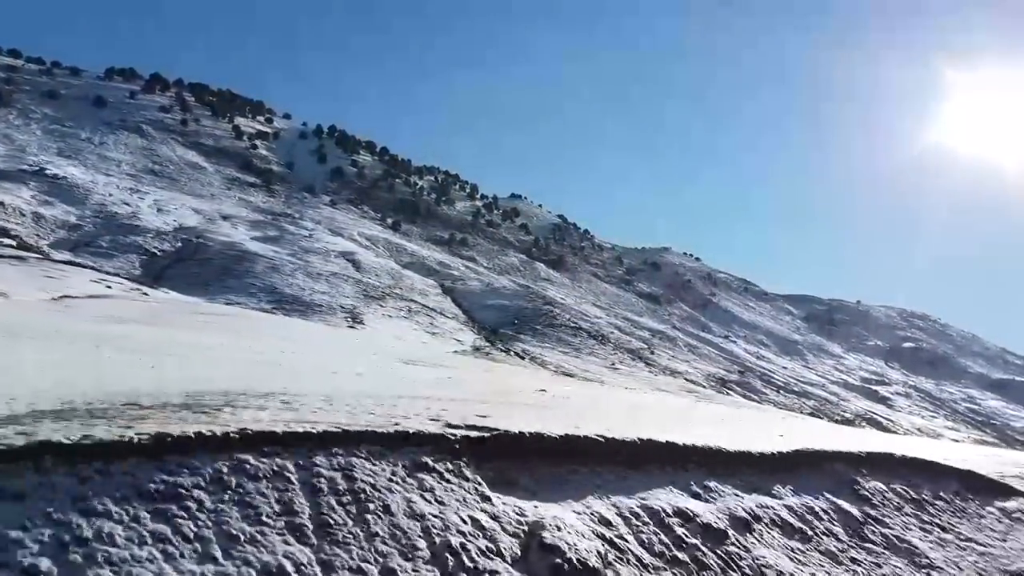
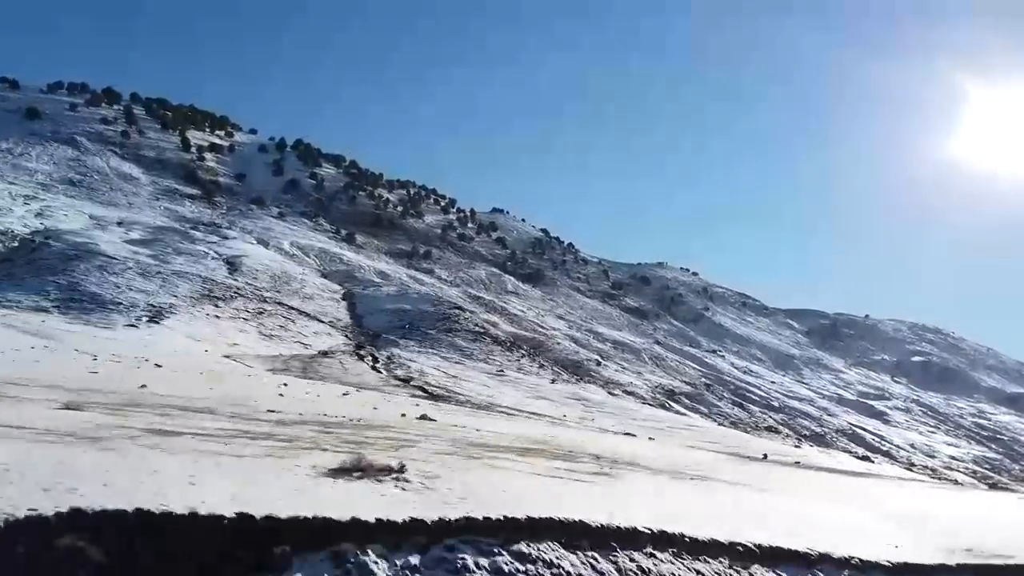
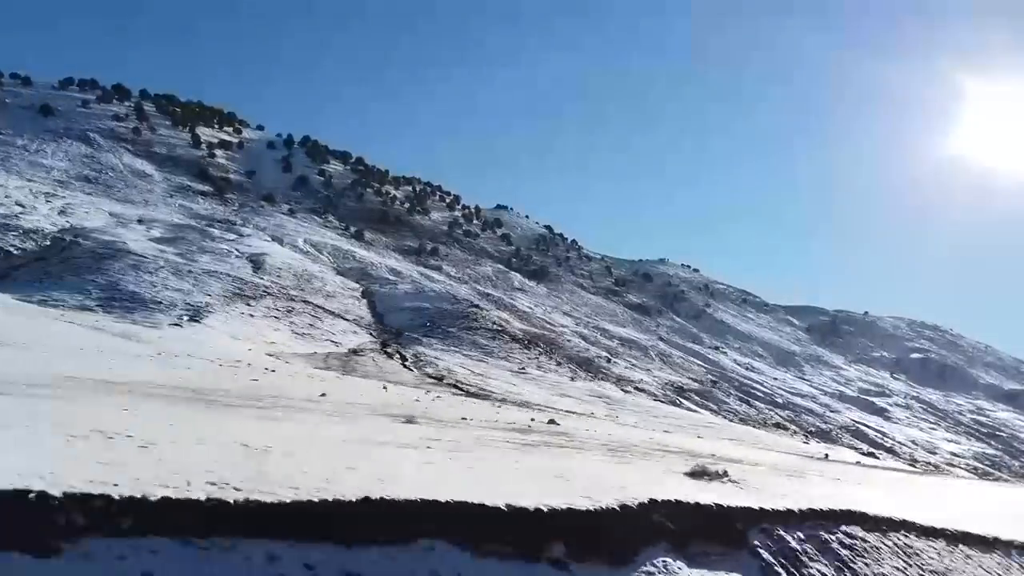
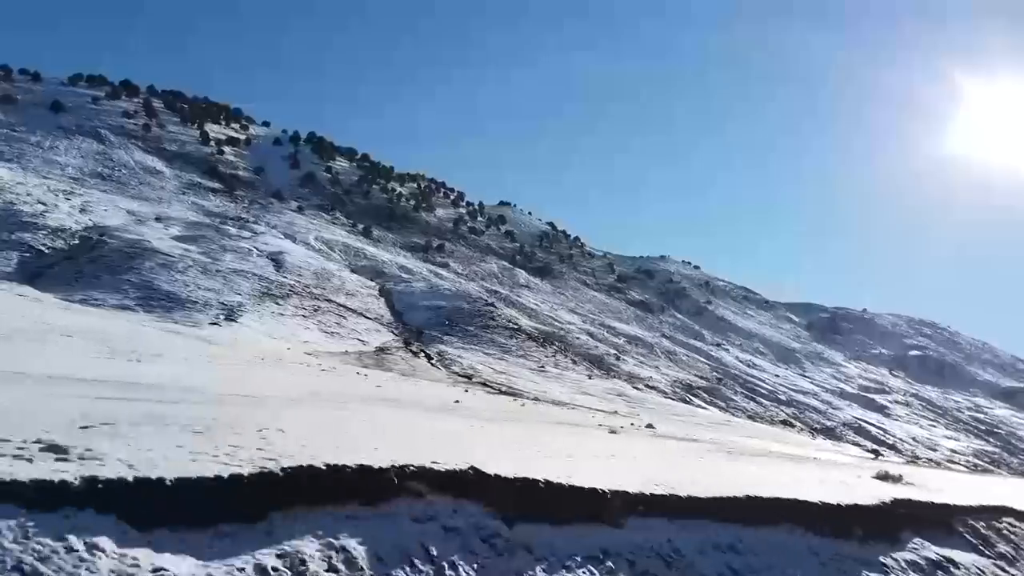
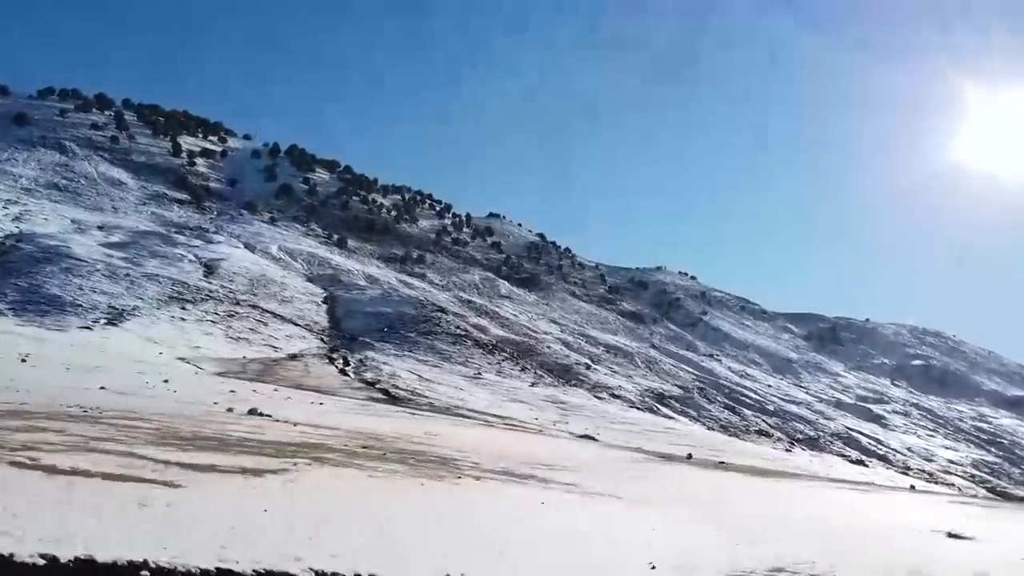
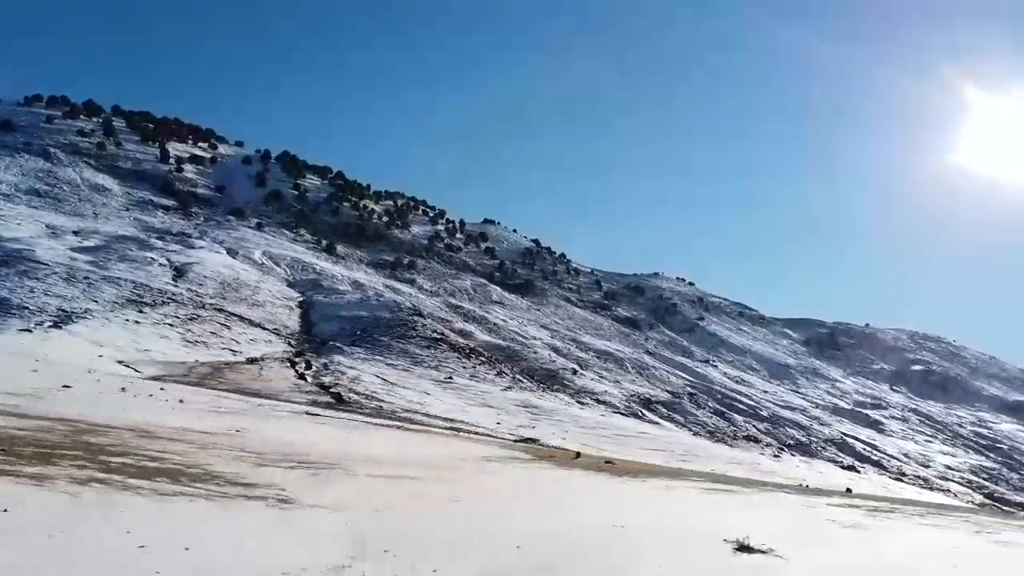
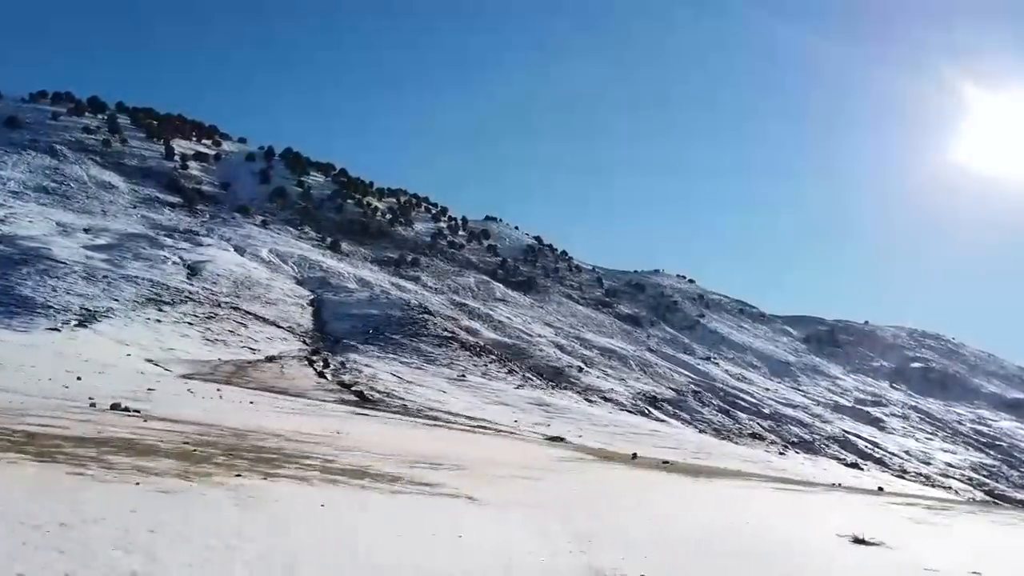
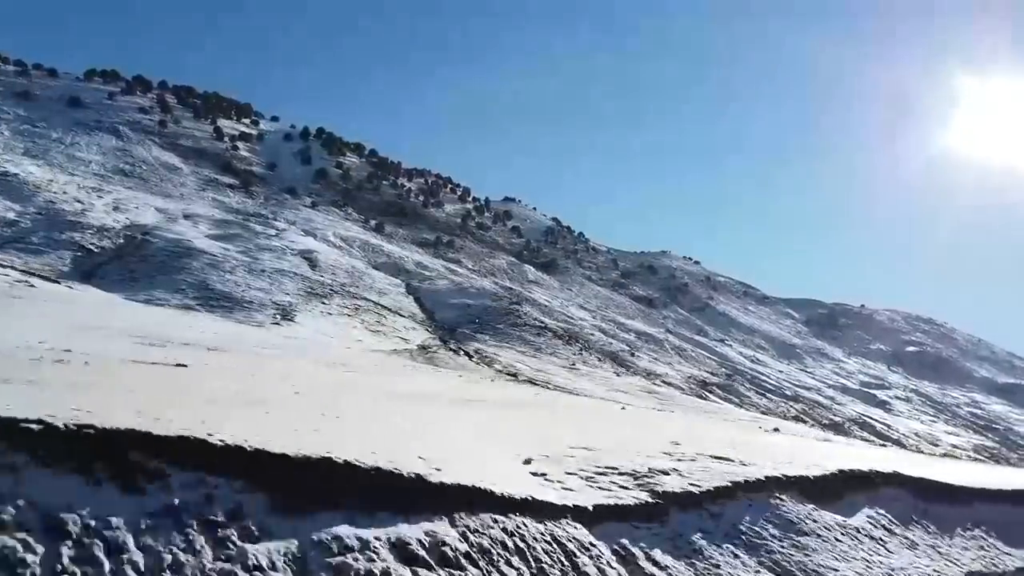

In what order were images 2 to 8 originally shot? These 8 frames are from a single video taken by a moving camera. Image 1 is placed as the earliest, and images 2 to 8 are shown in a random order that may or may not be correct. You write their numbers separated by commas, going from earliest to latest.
8, 4, 3, 2, 5, 7, 6
